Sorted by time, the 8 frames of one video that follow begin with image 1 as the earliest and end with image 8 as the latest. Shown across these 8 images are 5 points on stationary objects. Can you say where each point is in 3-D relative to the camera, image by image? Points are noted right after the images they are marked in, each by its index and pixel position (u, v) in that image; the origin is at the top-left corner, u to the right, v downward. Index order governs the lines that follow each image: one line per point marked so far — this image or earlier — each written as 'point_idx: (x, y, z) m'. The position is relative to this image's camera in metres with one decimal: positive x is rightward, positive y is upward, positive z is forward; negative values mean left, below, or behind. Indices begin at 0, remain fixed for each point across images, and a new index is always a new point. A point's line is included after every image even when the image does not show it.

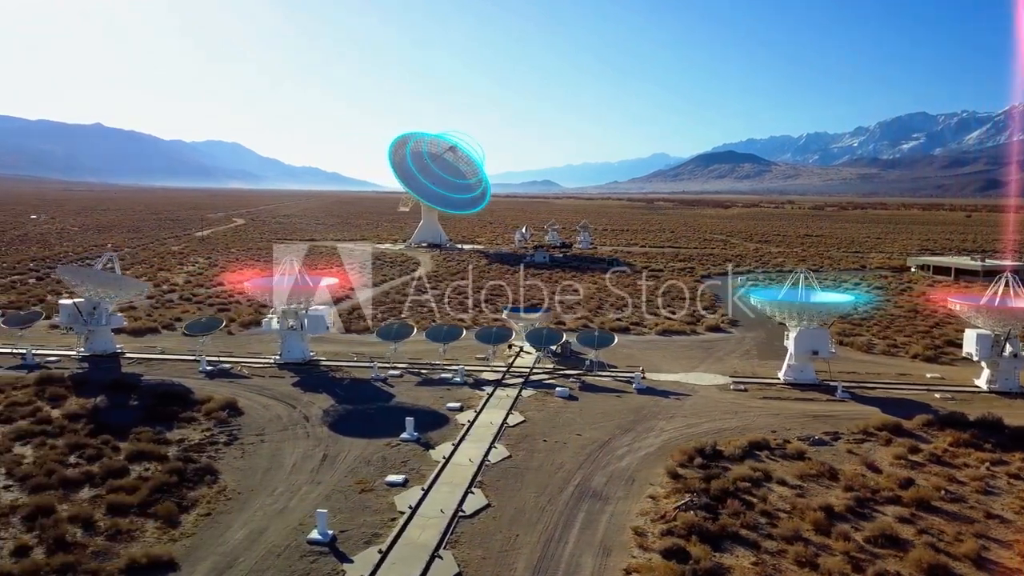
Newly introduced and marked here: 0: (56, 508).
0: (-9.9, -4.8, +17.3) m
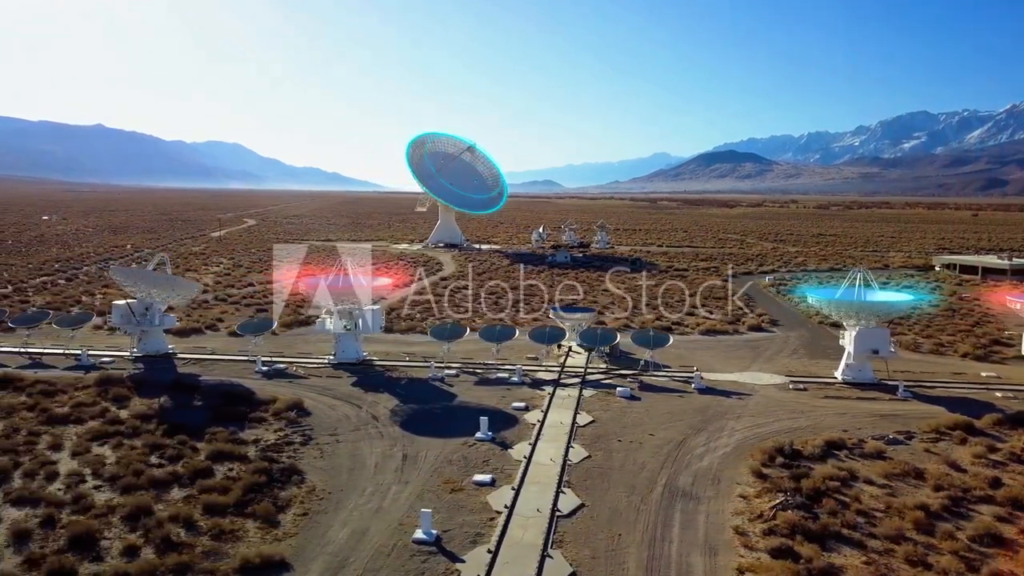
0: (-7.8, -4.8, +17.3) m
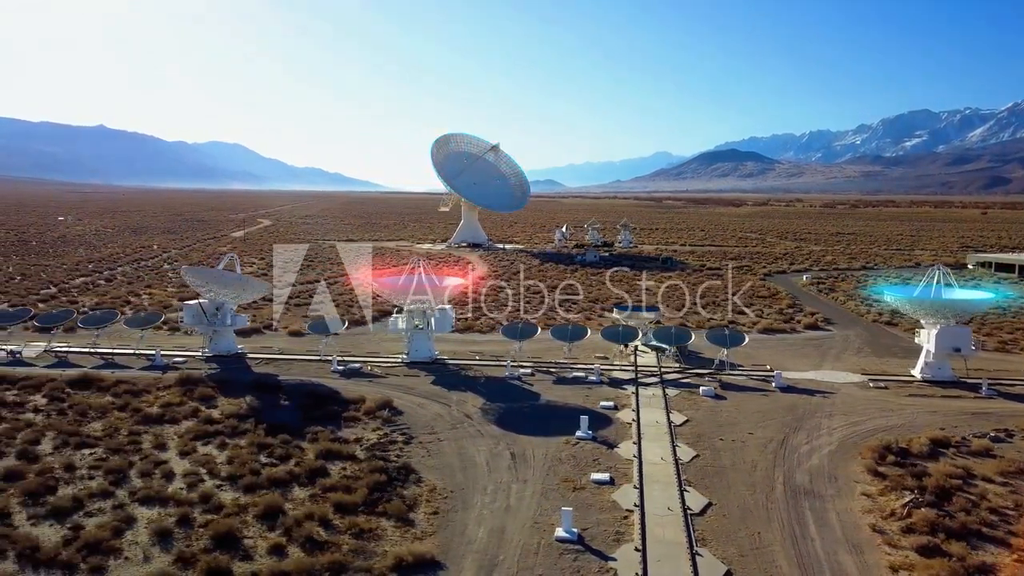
0: (-5.0, -4.8, +17.4) m
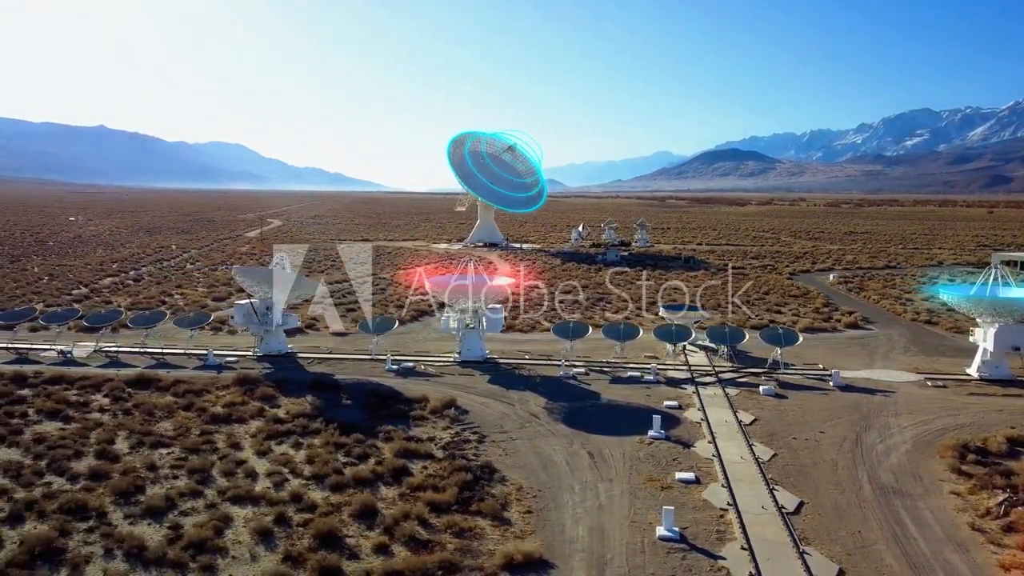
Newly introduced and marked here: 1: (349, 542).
0: (-3.0, -4.8, +17.4) m
1: (-3.2, -5.0, +15.8) m
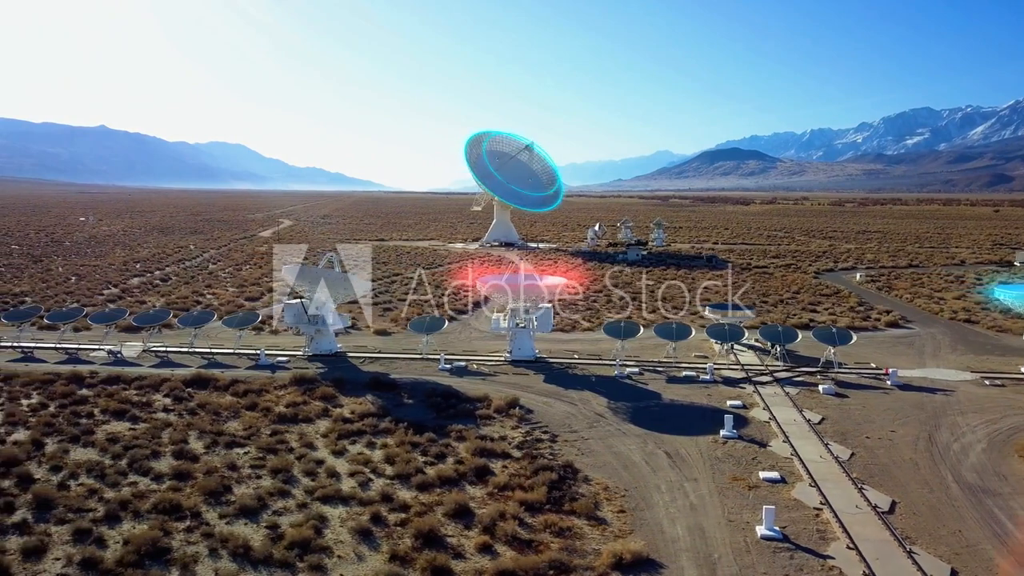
0: (-0.9, -4.8, +17.4) m
1: (-1.2, -5.0, +15.7) m
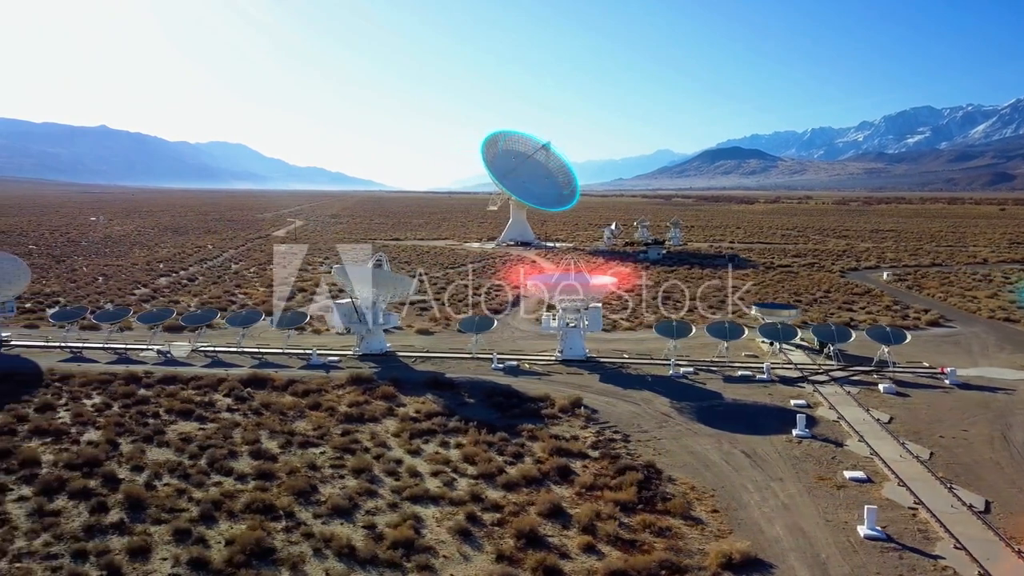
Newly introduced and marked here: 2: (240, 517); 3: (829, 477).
0: (+1.1, -4.7, +17.3) m
1: (+0.8, -5.0, +15.7) m
2: (-5.7, -4.8, +16.8) m
3: (+7.6, -4.5, +19.0) m
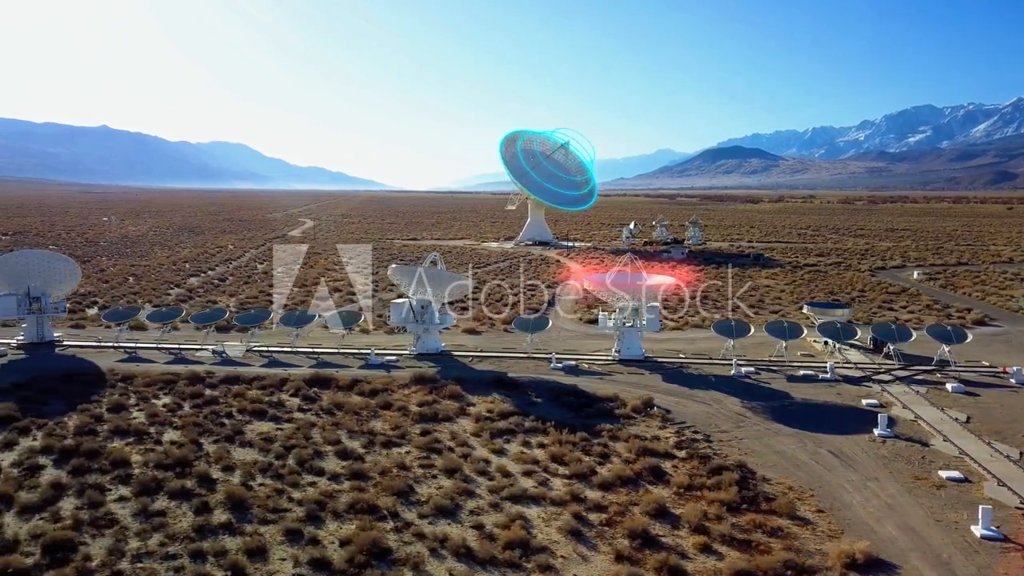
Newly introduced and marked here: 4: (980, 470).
0: (+3.3, -4.7, +17.2) m
1: (+3.0, -5.0, +15.6) m
2: (-3.5, -4.8, +16.7) m
3: (+9.8, -4.5, +18.9) m
4: (+11.3, -4.4, +19.3) m
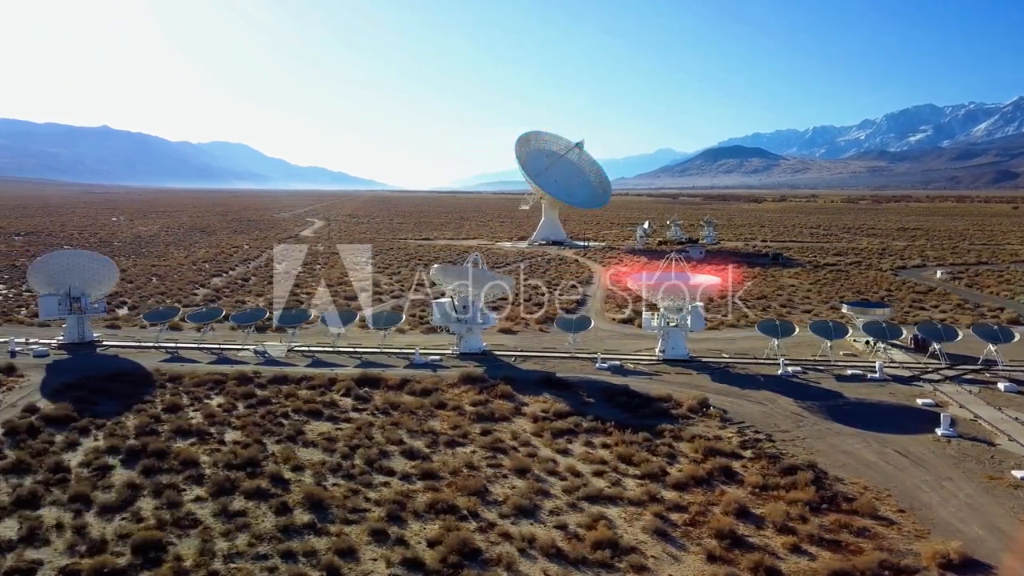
0: (+5.1, -4.7, +17.2) m
1: (+4.8, -5.0, +15.6) m
2: (-1.8, -4.8, +16.7) m
3: (+11.5, -4.5, +18.8) m
4: (+13.1, -4.4, +19.2) m
